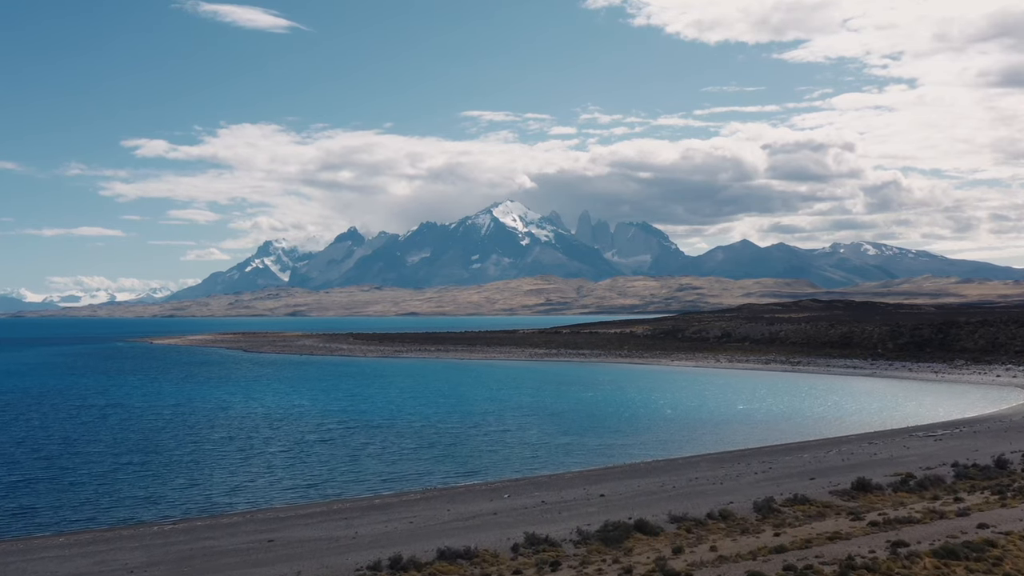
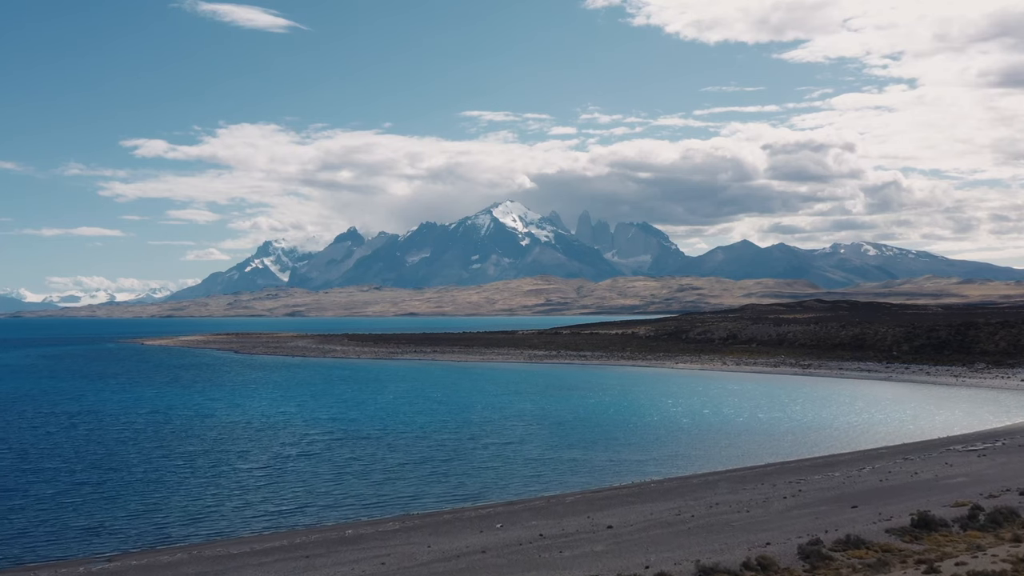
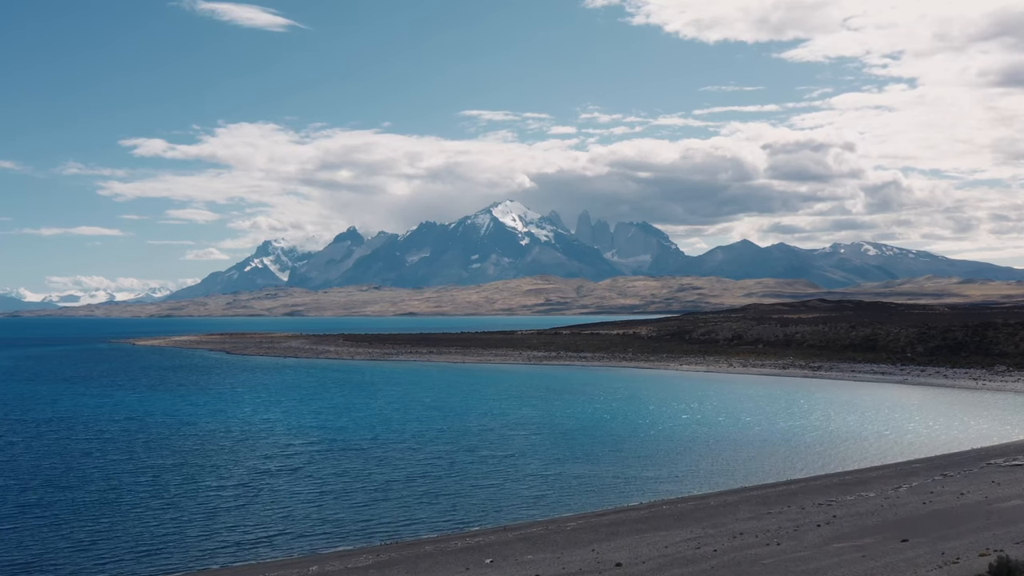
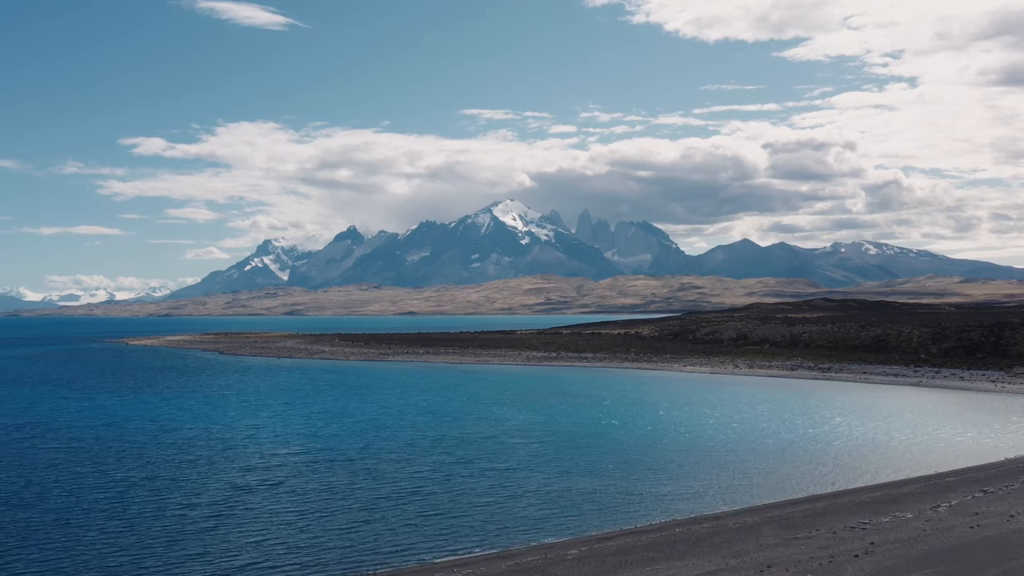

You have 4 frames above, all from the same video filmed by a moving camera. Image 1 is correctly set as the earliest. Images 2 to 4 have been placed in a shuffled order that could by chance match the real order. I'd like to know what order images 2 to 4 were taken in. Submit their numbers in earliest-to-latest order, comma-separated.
2, 3, 4
